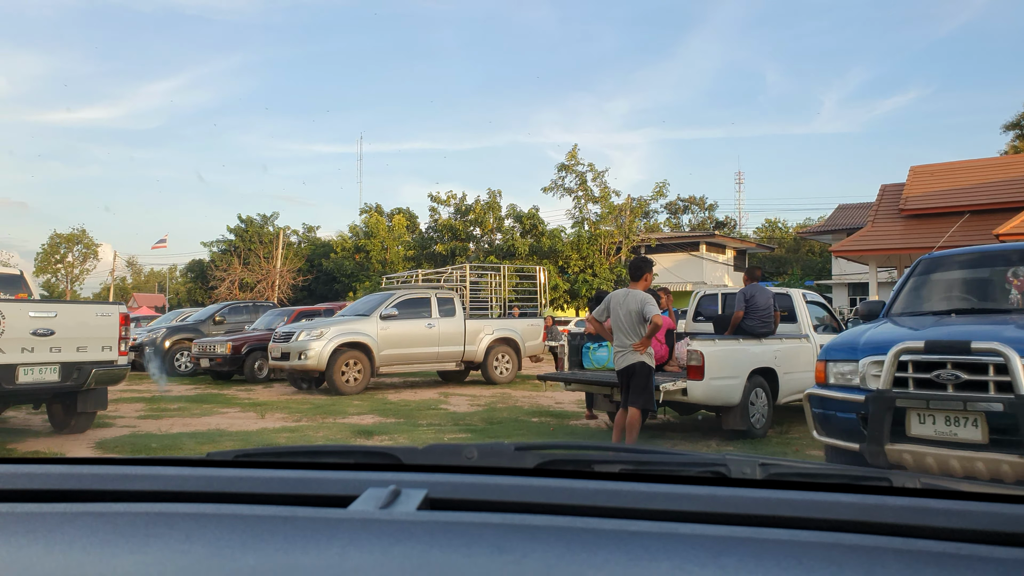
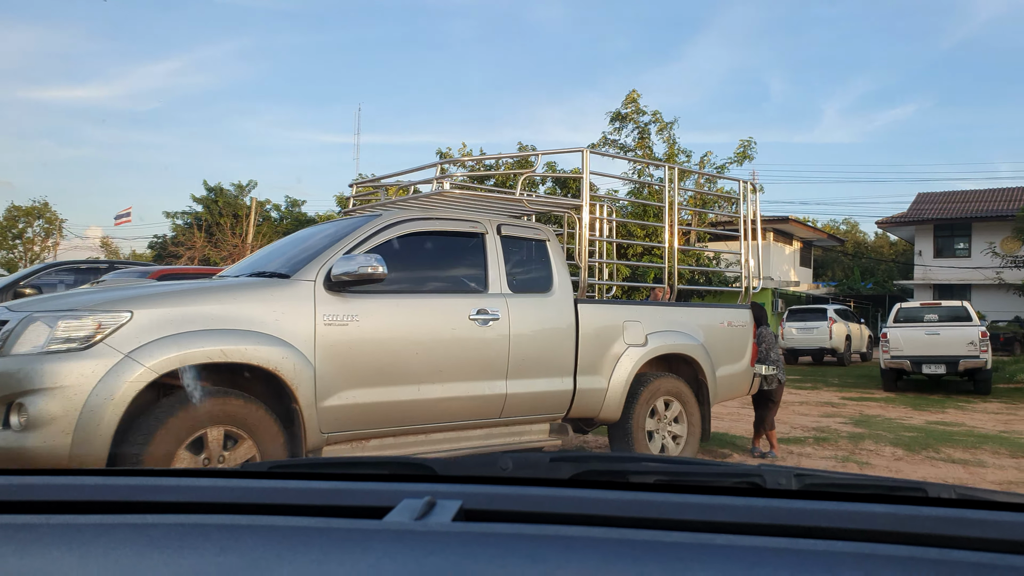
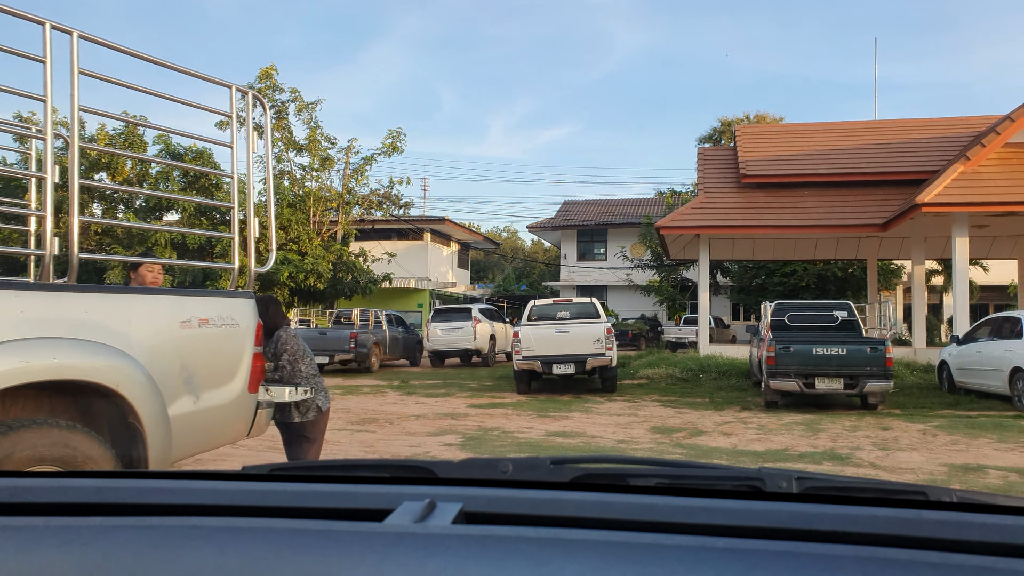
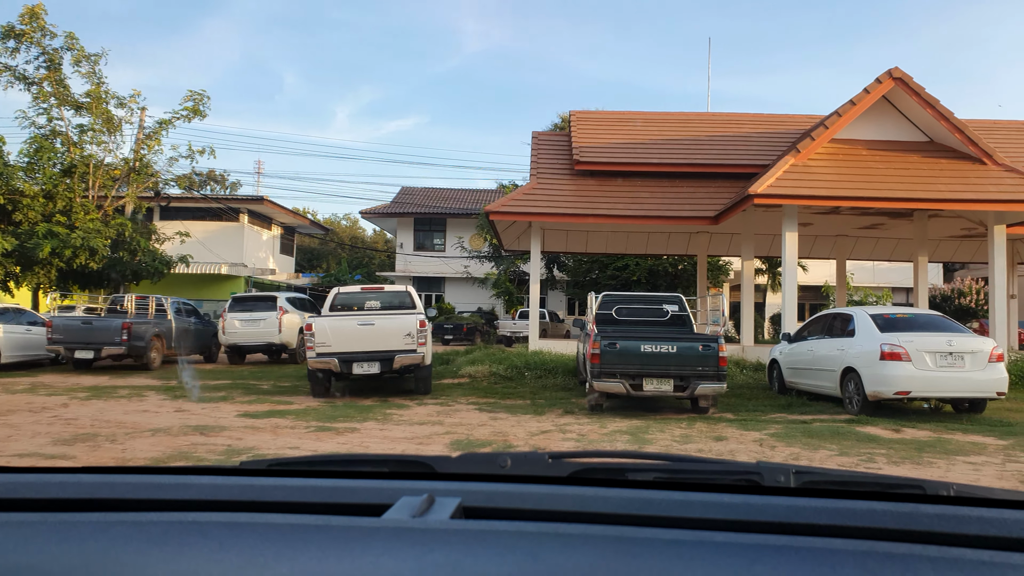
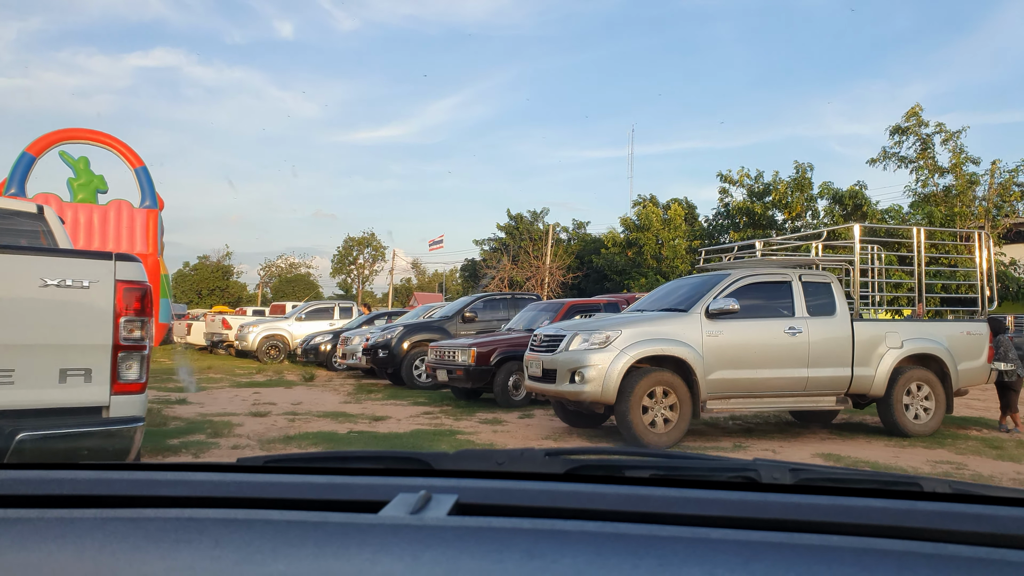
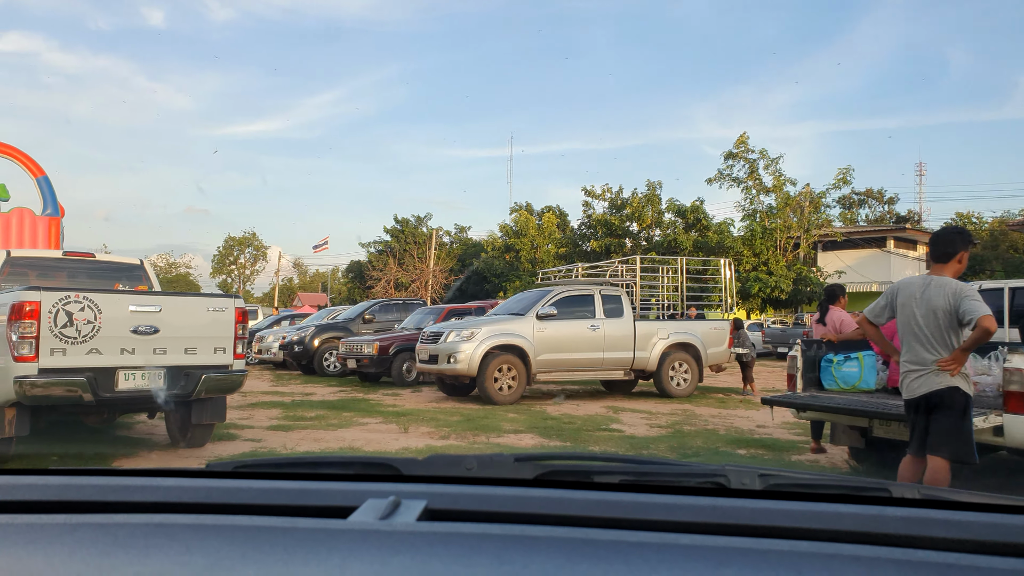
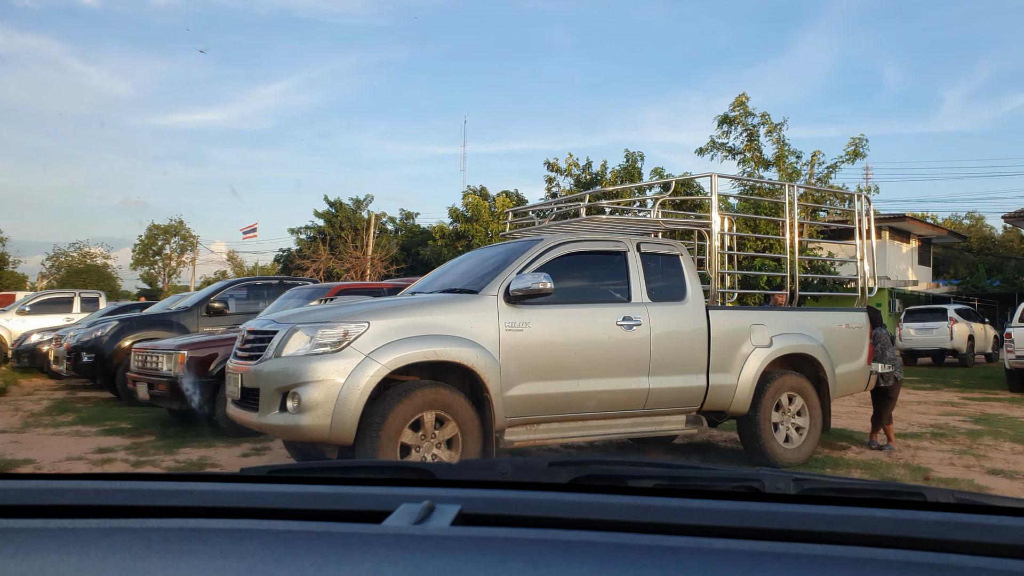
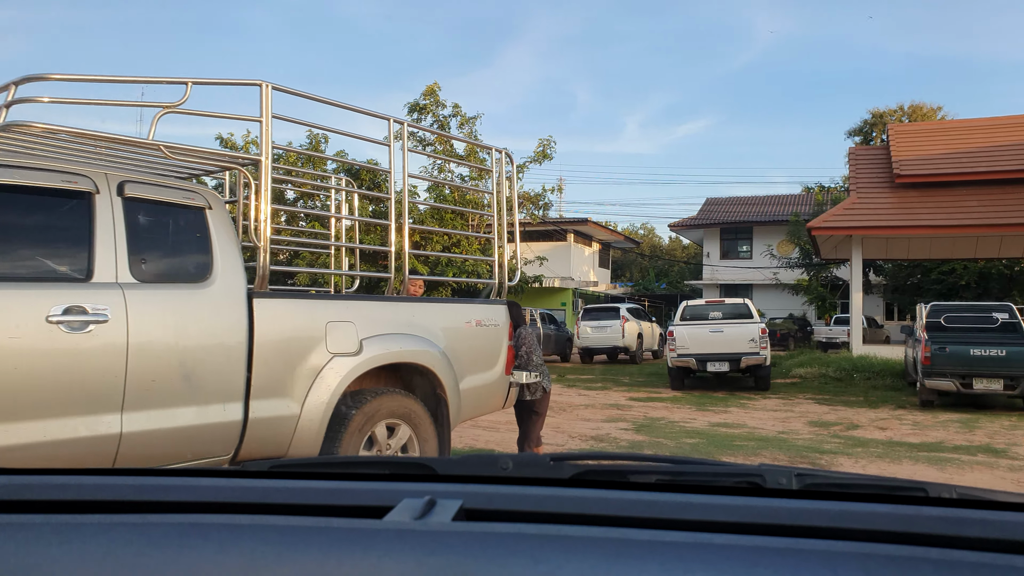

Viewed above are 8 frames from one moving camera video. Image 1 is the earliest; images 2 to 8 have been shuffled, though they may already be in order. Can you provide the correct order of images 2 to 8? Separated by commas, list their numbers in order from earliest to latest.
6, 5, 7, 2, 8, 3, 4
